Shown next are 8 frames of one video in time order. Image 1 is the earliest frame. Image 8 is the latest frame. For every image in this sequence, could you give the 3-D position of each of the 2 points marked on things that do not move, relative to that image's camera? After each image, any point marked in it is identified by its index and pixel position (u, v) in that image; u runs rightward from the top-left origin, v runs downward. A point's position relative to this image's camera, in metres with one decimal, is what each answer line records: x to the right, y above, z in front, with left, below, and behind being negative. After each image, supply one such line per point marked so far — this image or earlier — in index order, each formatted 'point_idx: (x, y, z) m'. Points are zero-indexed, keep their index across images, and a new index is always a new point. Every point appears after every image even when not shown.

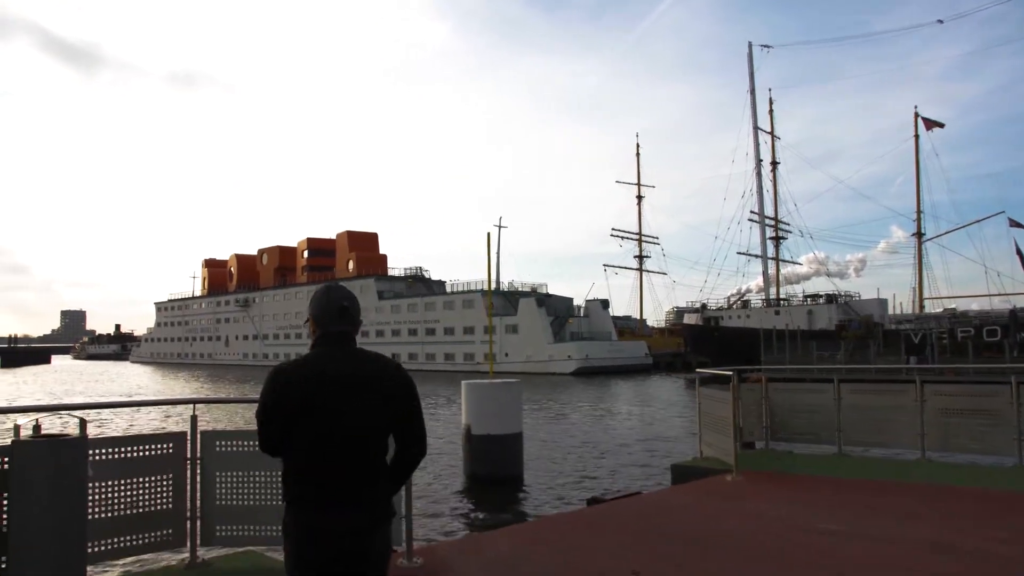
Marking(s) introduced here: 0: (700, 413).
0: (+1.6, -1.0, +5.7) m
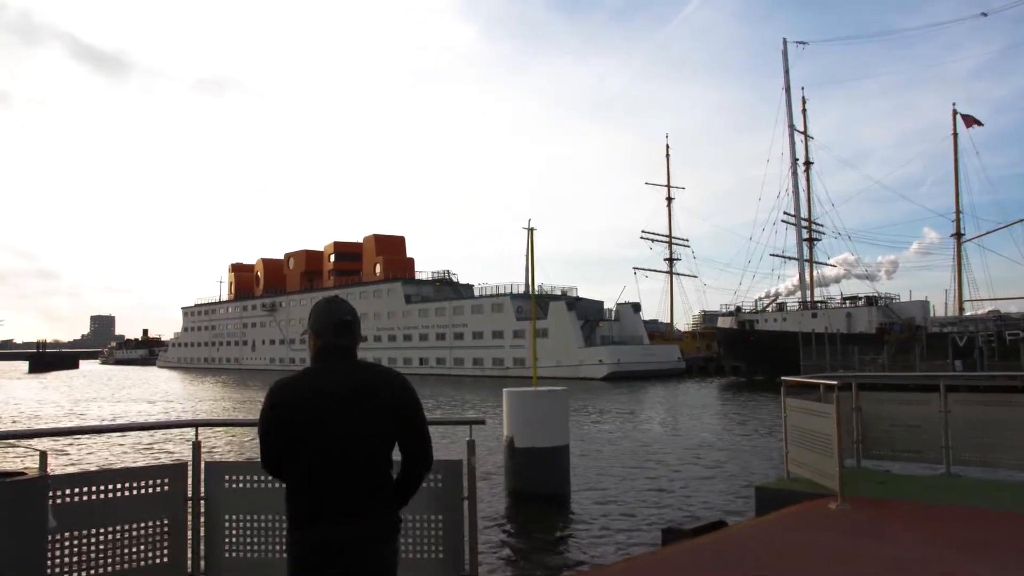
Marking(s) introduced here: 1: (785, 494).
0: (+2.0, -1.0, +5.0) m
1: (+1.8, -1.4, +4.6) m
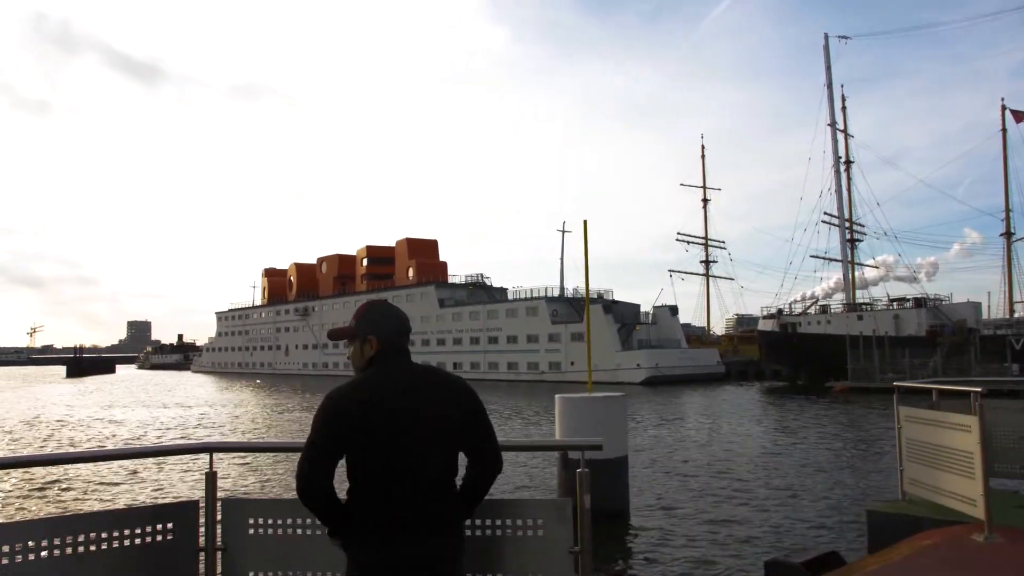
0: (+2.4, -1.0, +4.3) m
1: (+2.2, -1.3, +3.9) m
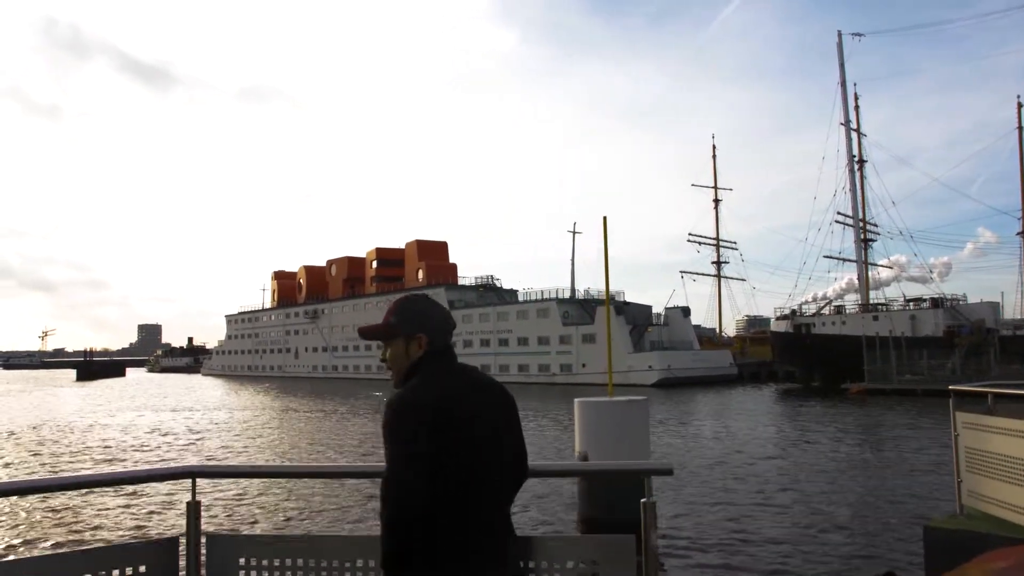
0: (+2.6, -0.9, +4.0) m
1: (+2.4, -1.3, +3.7) m
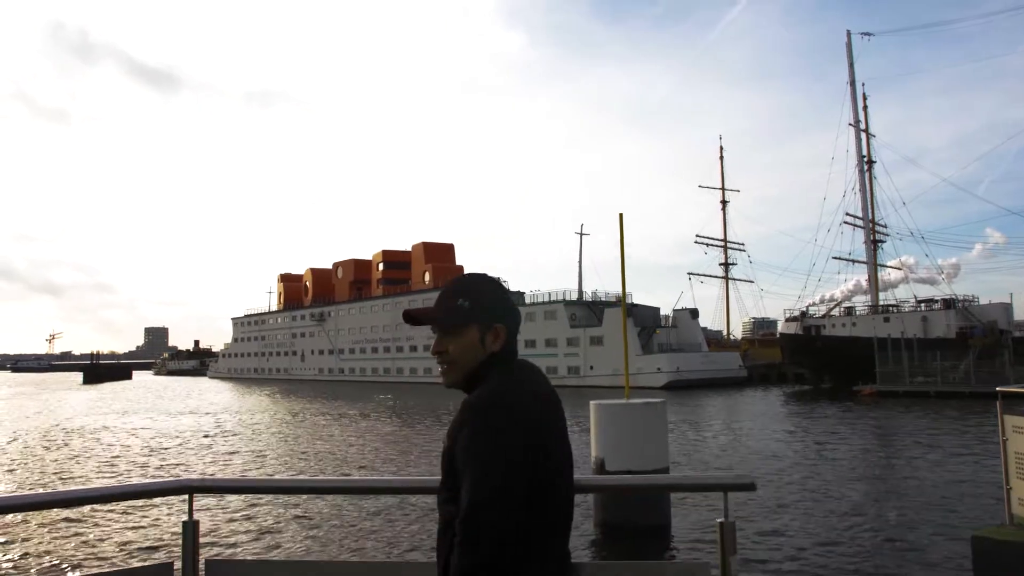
0: (+2.7, -0.9, +3.8) m
1: (+2.5, -1.3, +3.5) m
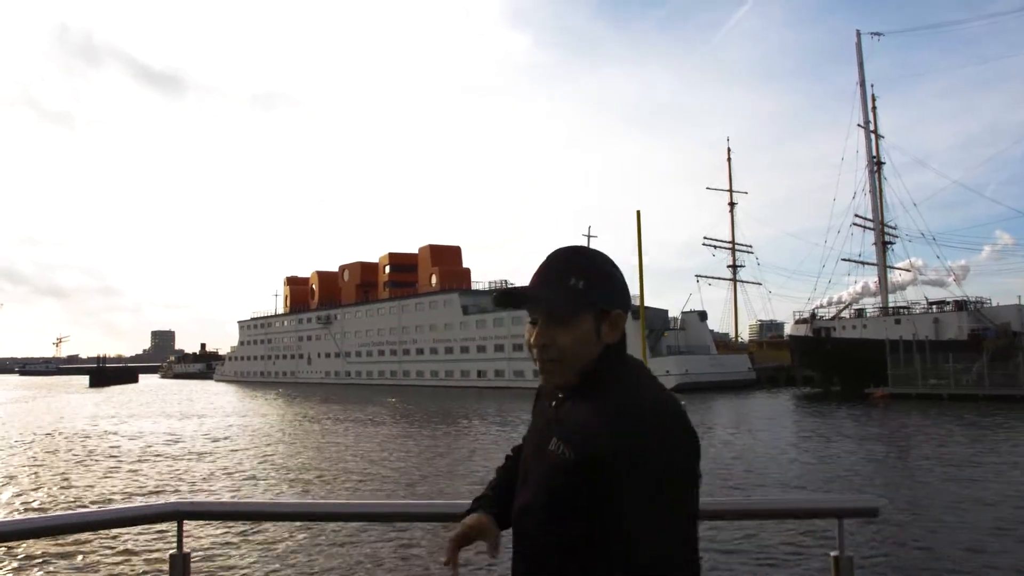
0: (+2.8, -0.9, +3.6) m
1: (+2.6, -1.3, +3.3) m
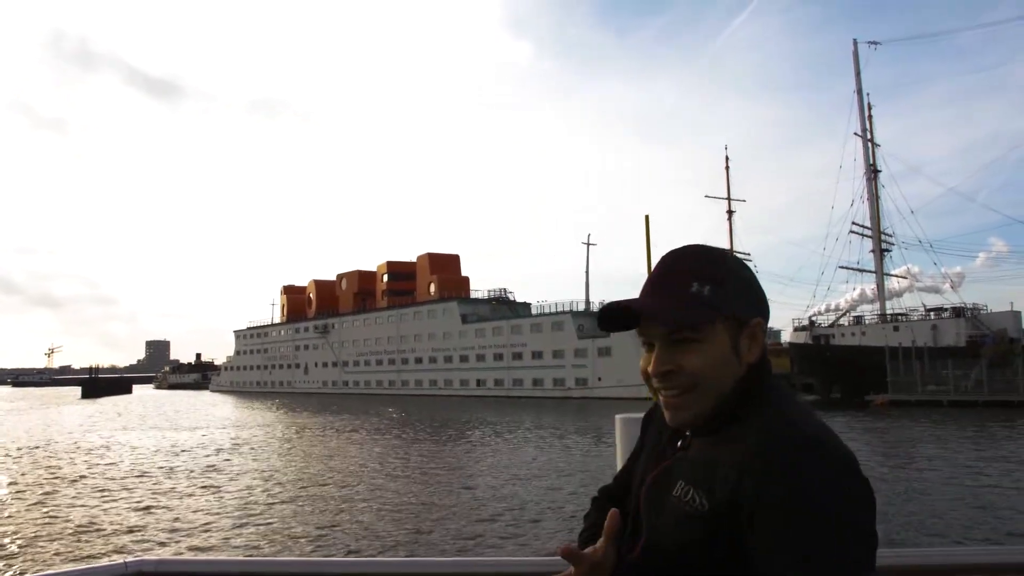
0: (+3.0, -0.9, +3.5) m
1: (+2.8, -1.3, +3.2) m
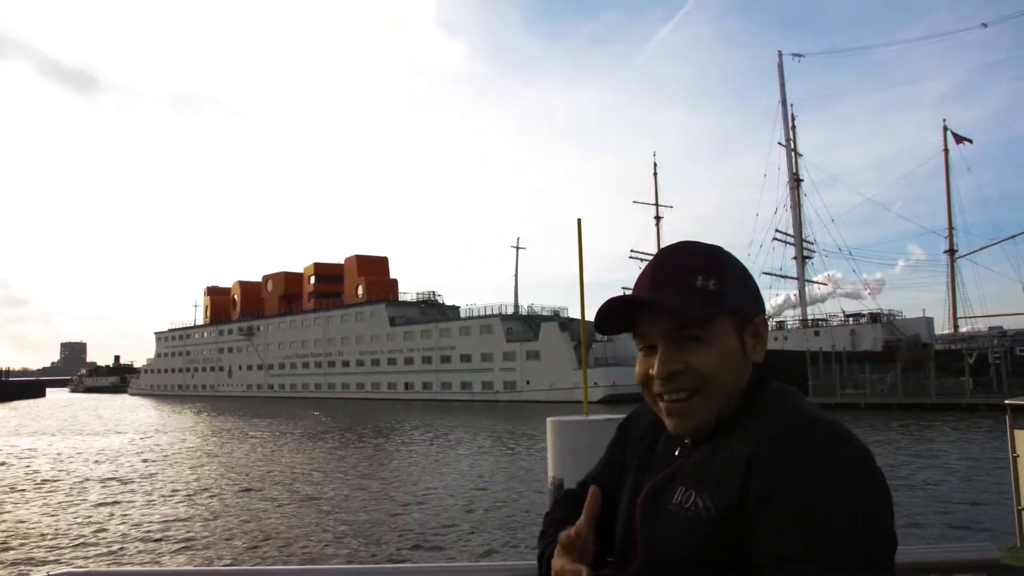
0: (+2.1, -1.0, +3.5) m
1: (+1.9, -1.4, +3.1) m
